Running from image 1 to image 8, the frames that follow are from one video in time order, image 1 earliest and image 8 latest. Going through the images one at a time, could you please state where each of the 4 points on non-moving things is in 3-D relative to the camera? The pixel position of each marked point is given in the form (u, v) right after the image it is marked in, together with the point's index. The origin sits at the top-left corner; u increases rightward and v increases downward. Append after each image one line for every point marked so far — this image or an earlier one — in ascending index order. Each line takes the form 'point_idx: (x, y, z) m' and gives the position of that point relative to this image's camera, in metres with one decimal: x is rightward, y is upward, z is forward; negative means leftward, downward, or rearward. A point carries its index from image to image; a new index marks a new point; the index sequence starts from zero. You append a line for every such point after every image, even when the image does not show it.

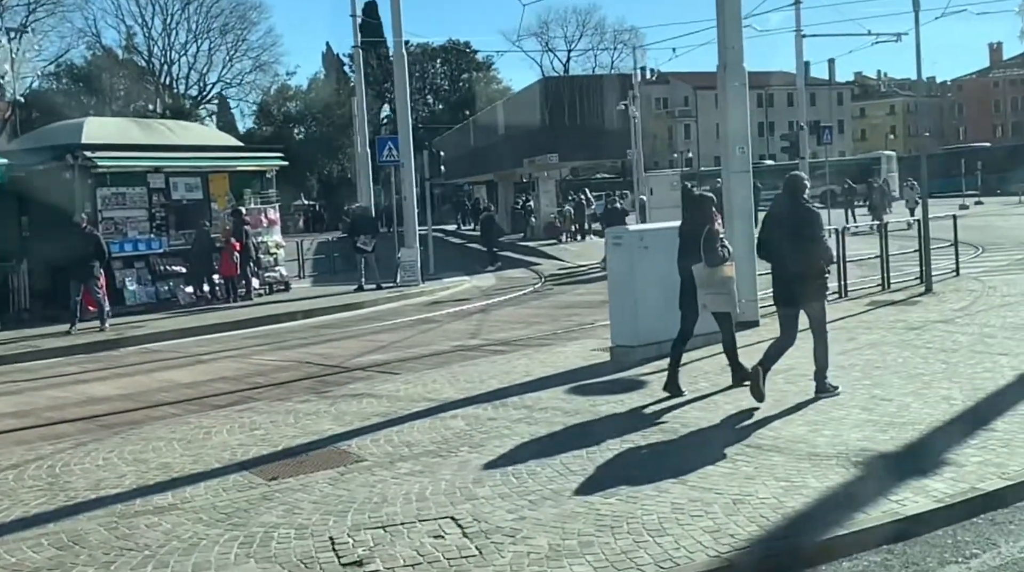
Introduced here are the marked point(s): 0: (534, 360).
0: (+0.2, -0.8, +11.0) m
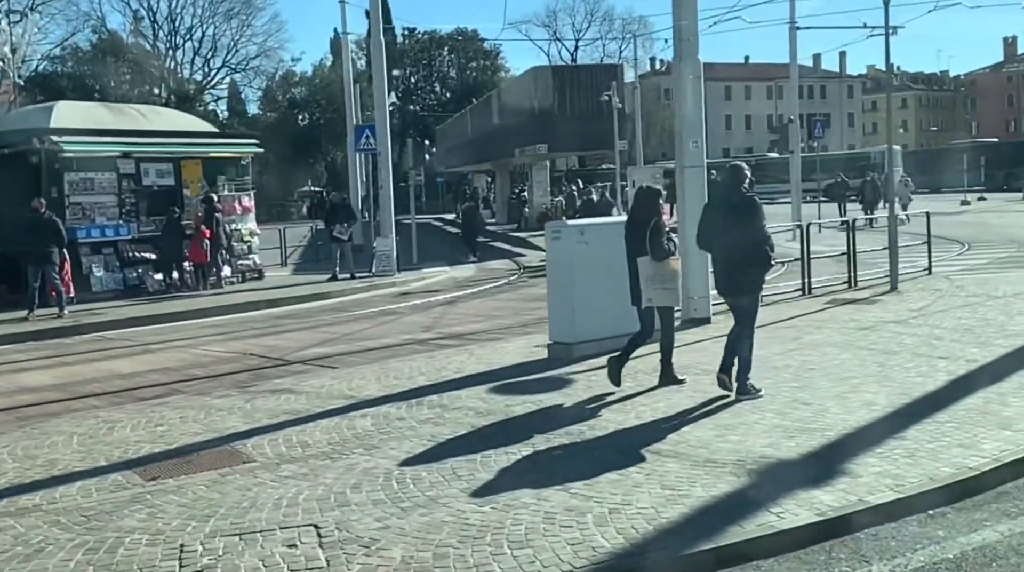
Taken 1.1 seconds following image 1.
0: (-0.4, -0.7, +10.8) m
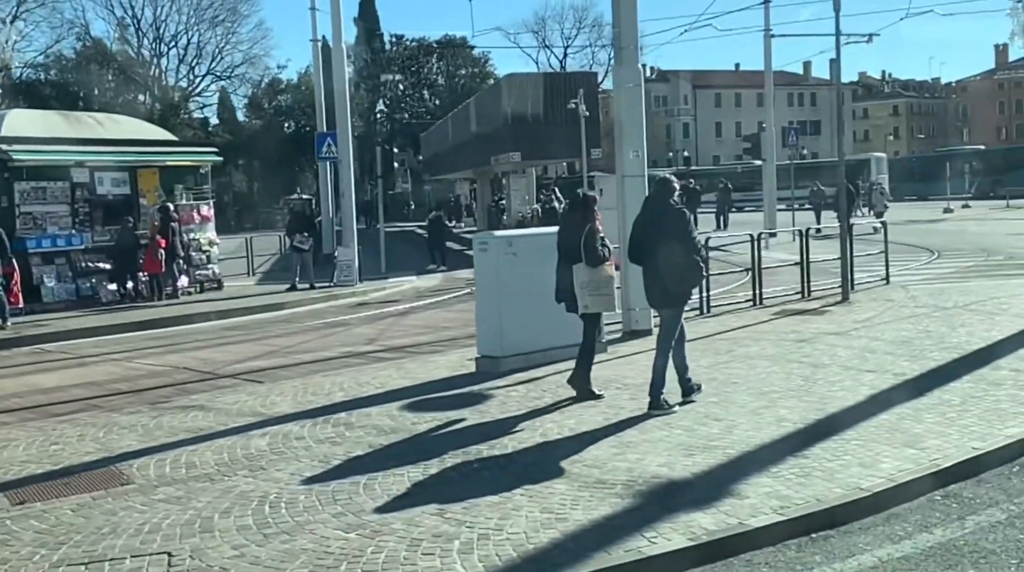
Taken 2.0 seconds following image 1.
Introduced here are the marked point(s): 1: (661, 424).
0: (-1.1, -0.8, +10.6) m
1: (+1.1, -1.0, +7.4) m
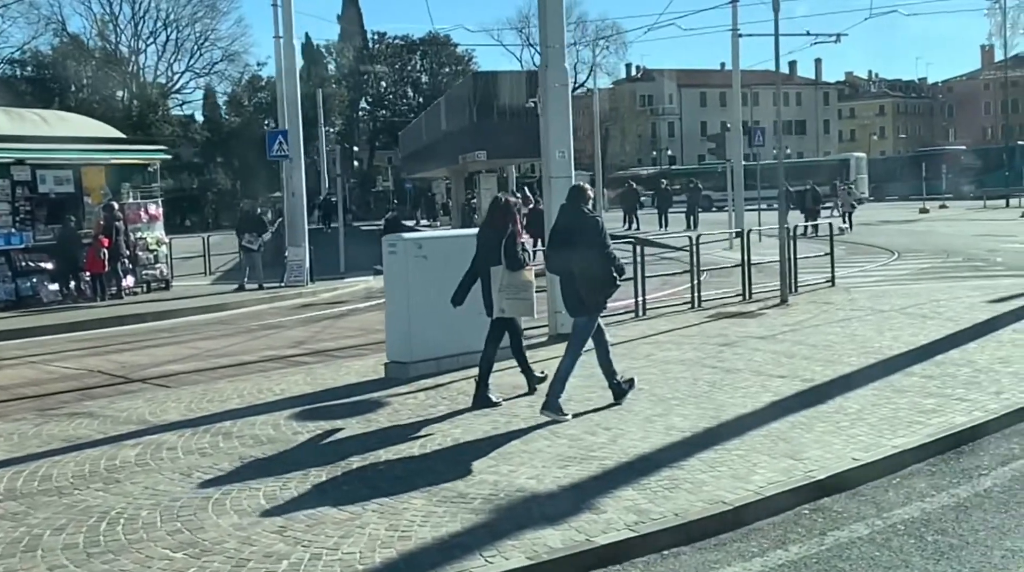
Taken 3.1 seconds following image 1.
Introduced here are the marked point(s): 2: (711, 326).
0: (-2.0, -0.9, +10.4) m
1: (+0.3, -1.0, +7.2) m
2: (+2.5, -0.5, +13.3) m
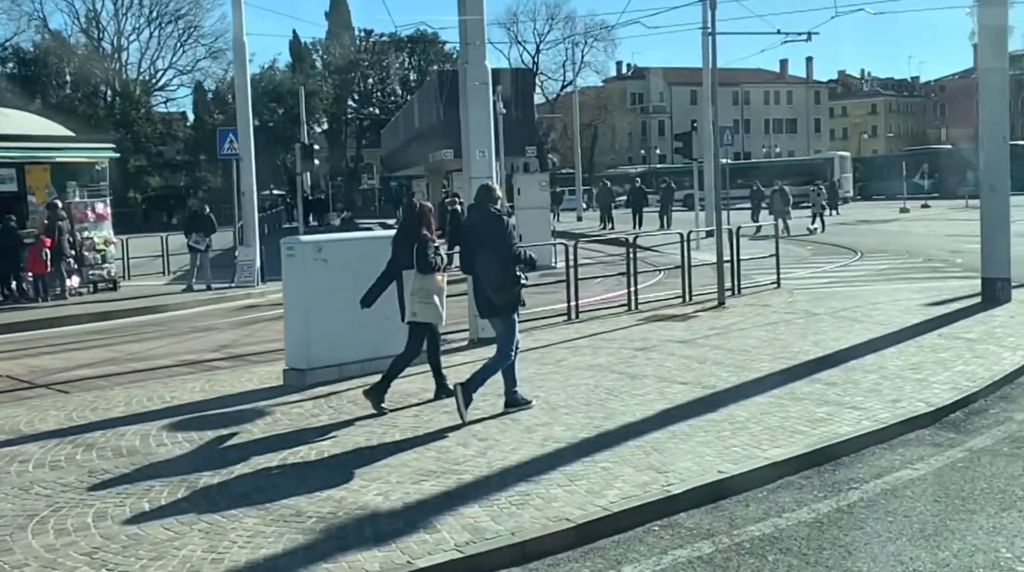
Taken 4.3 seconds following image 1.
0: (-2.9, -0.9, +10.1) m
1: (-0.6, -1.1, +7.0) m
2: (+1.6, -0.5, +13.2) m
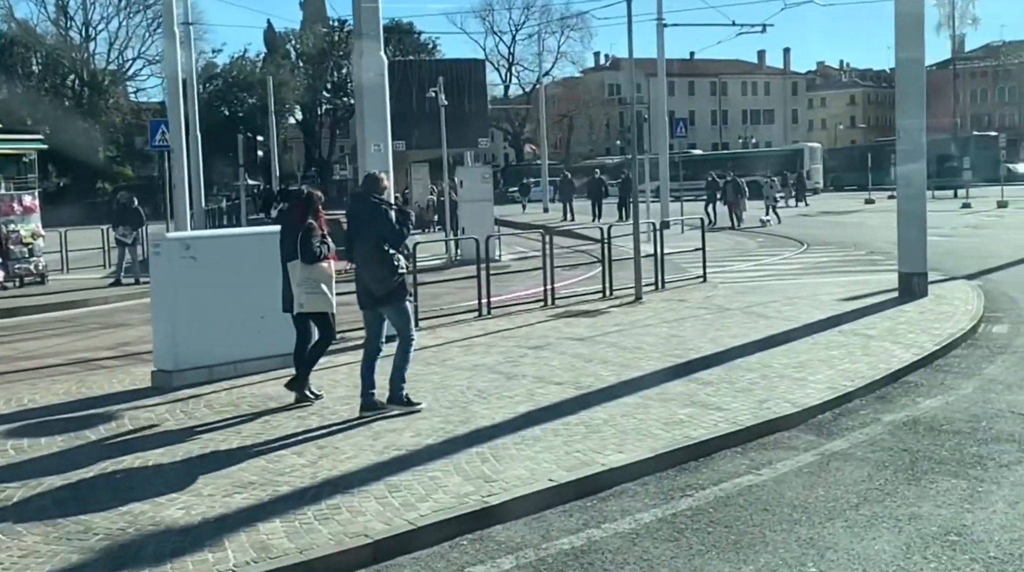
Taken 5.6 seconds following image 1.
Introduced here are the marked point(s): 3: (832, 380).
0: (-4.0, -0.9, +9.8) m
1: (-1.6, -1.1, +6.8) m
2: (+0.4, -0.5, +13.0) m
3: (+2.8, -0.8, +9.1) m
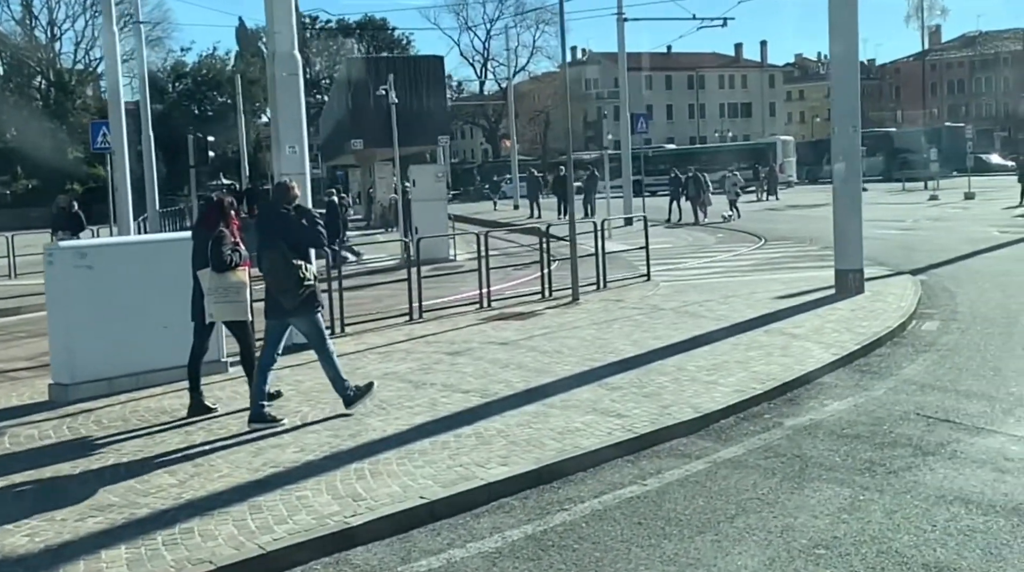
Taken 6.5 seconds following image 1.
0: (-4.8, -1.0, +9.5) m
1: (-2.4, -1.2, +6.6) m
2: (-0.5, -0.5, +12.8) m
3: (+2.0, -0.8, +9.0) m
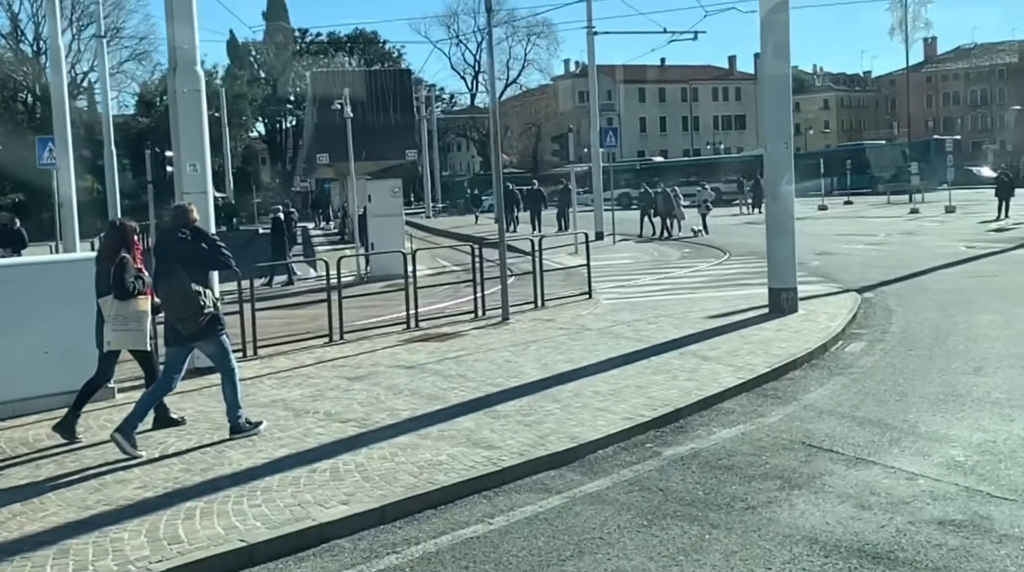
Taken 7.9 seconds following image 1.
0: (-5.8, -1.2, +9.2) m
1: (-3.3, -1.3, +6.3) m
2: (-1.5, -0.8, +12.5) m
3: (+1.0, -1.0, +8.7) m
